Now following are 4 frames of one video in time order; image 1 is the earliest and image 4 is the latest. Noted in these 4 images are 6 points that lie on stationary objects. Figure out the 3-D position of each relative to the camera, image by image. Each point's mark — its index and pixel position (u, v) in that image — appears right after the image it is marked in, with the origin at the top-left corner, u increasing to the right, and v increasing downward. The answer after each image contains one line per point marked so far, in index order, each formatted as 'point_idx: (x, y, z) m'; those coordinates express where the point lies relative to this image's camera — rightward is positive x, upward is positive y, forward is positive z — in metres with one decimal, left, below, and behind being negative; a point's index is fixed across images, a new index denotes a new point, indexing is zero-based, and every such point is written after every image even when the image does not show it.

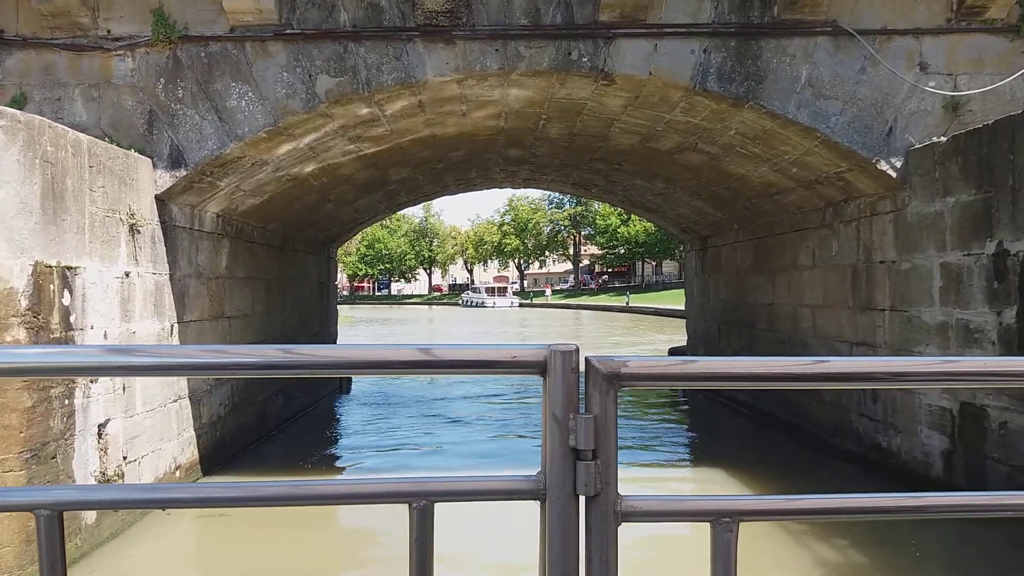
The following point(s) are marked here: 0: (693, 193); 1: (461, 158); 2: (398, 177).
0: (+2.1, +1.1, +9.8) m
1: (-0.6, +1.5, +9.7) m
2: (-1.3, +1.3, +9.8) m
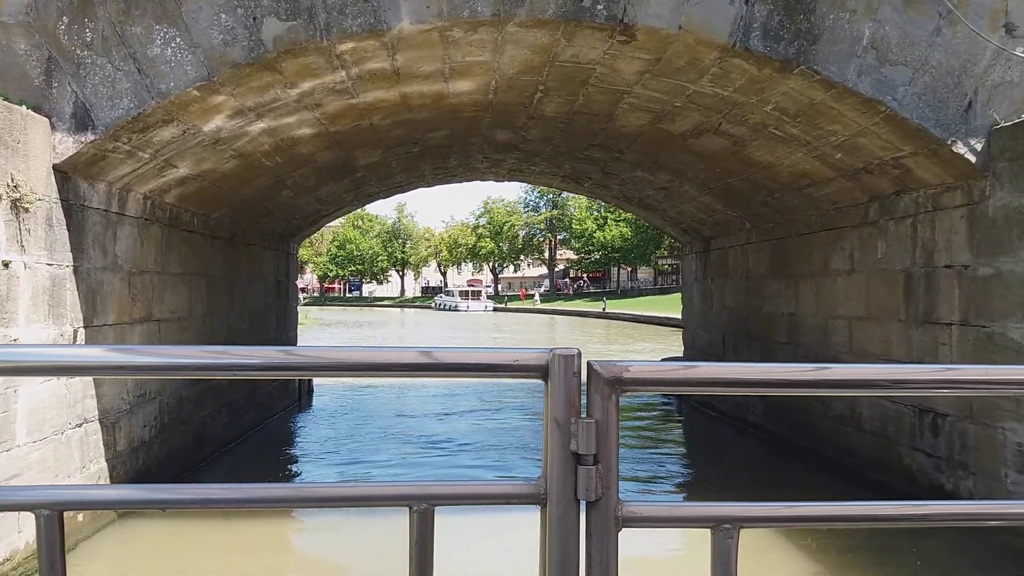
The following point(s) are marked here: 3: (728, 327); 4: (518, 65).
0: (+1.9, +1.0, +8.7) m
1: (-0.7, +1.4, +8.5) m
2: (-1.5, +1.3, +8.6) m
3: (+2.5, -0.5, +9.8) m
4: (0.0, +1.5, +5.8) m
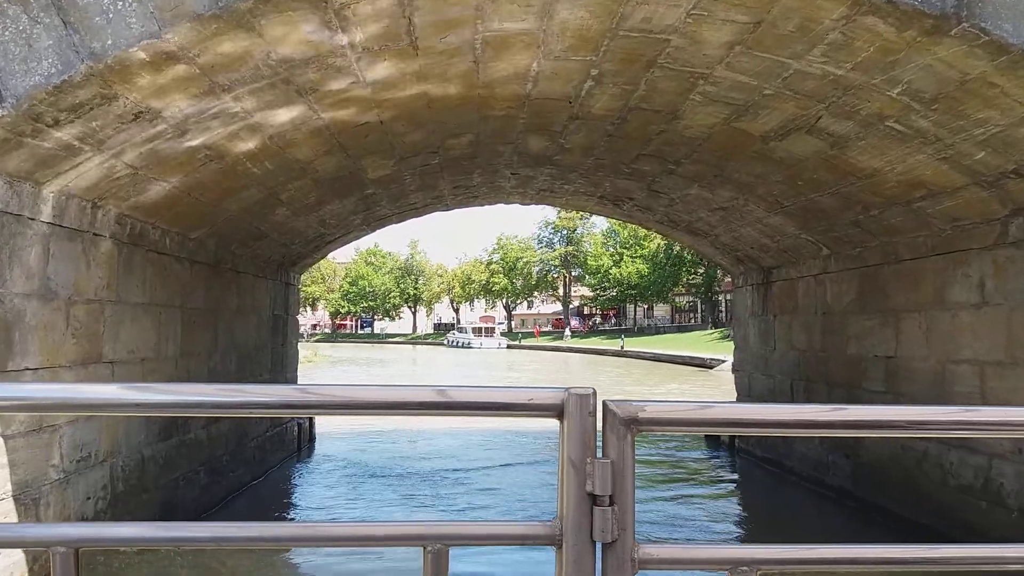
0: (+2.2, +0.7, +7.3) m
1: (-0.4, +1.1, +7.2) m
2: (-1.2, +1.0, +7.3) m
3: (+2.8, -0.8, +8.3) m
4: (+0.3, +1.3, +4.5) m
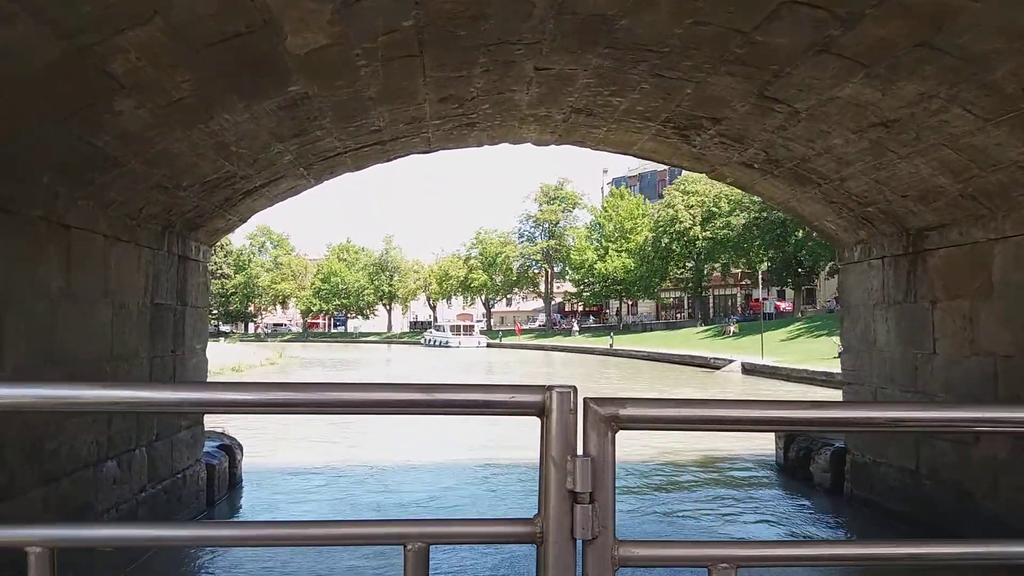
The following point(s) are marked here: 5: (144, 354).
0: (+2.4, +0.9, +4.2) m
1: (-0.2, +1.3, +3.9) m
2: (-1.0, +1.1, +4.0) m
3: (+2.9, -0.6, +5.2) m
4: (+0.6, +1.5, +1.3) m
5: (-2.4, -0.5, +5.7) m
